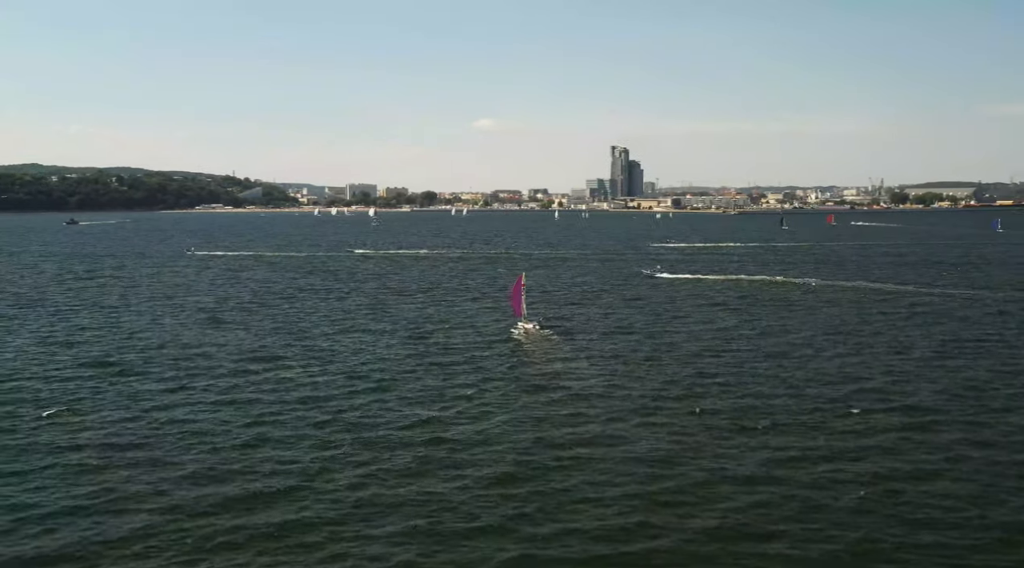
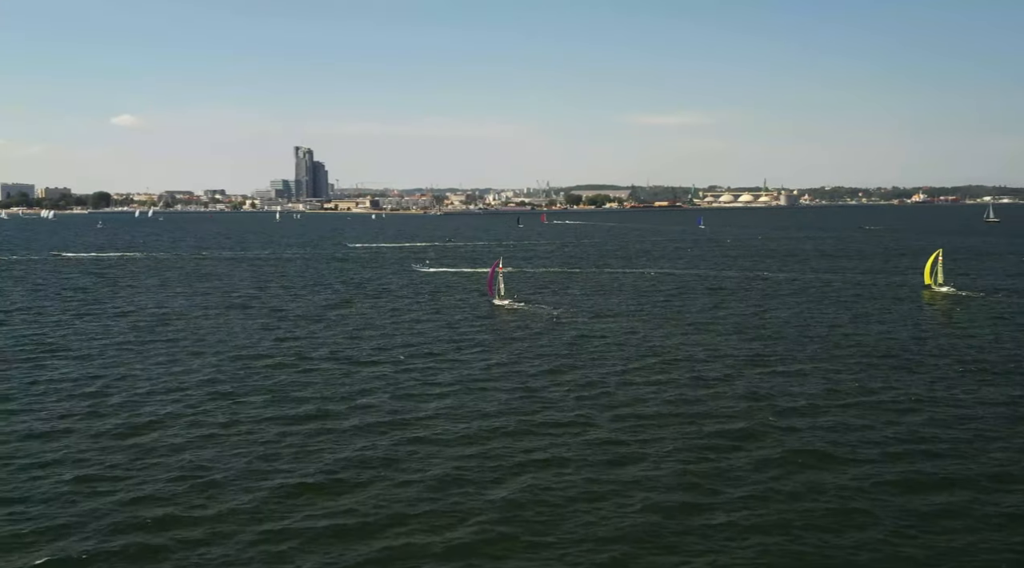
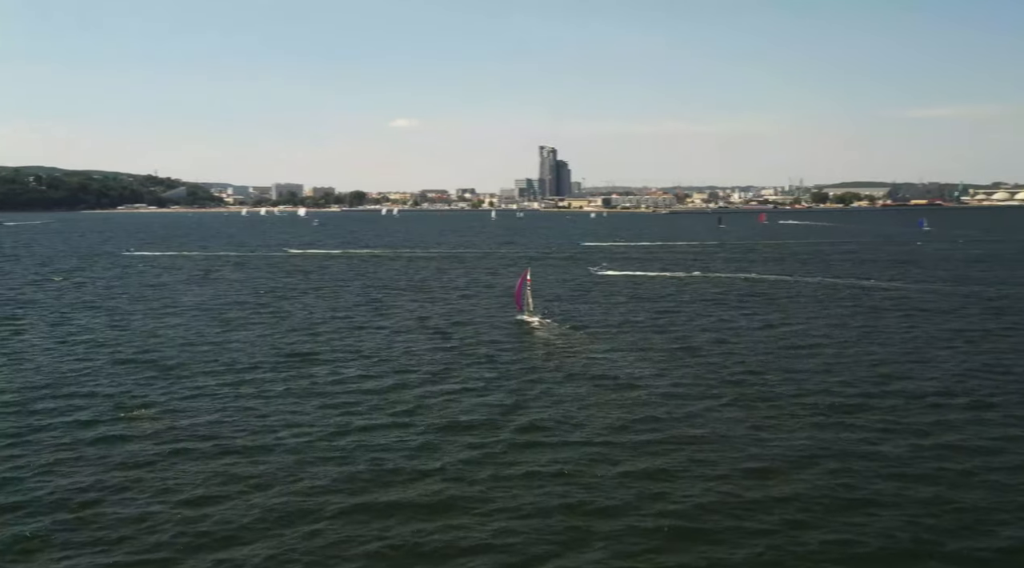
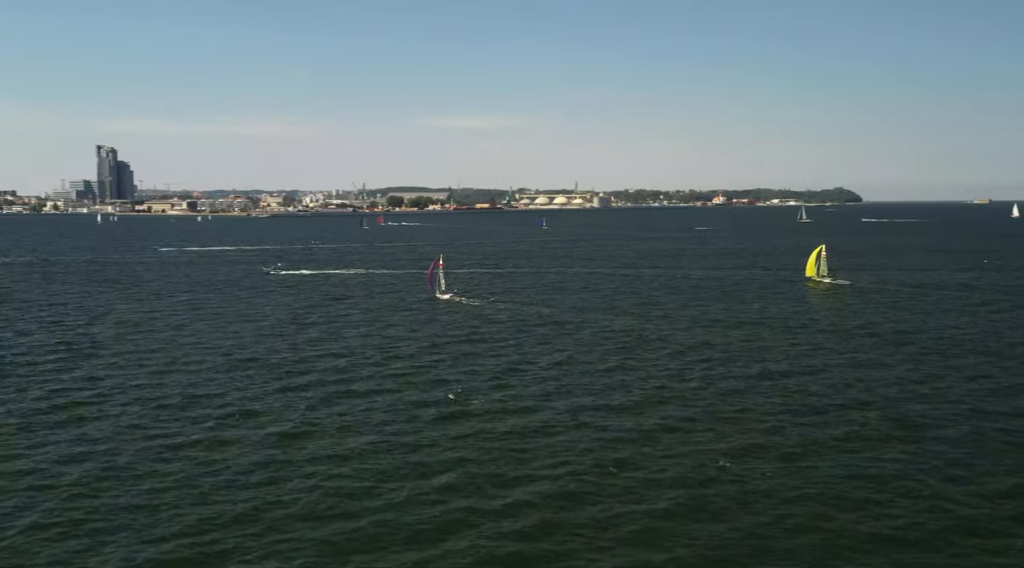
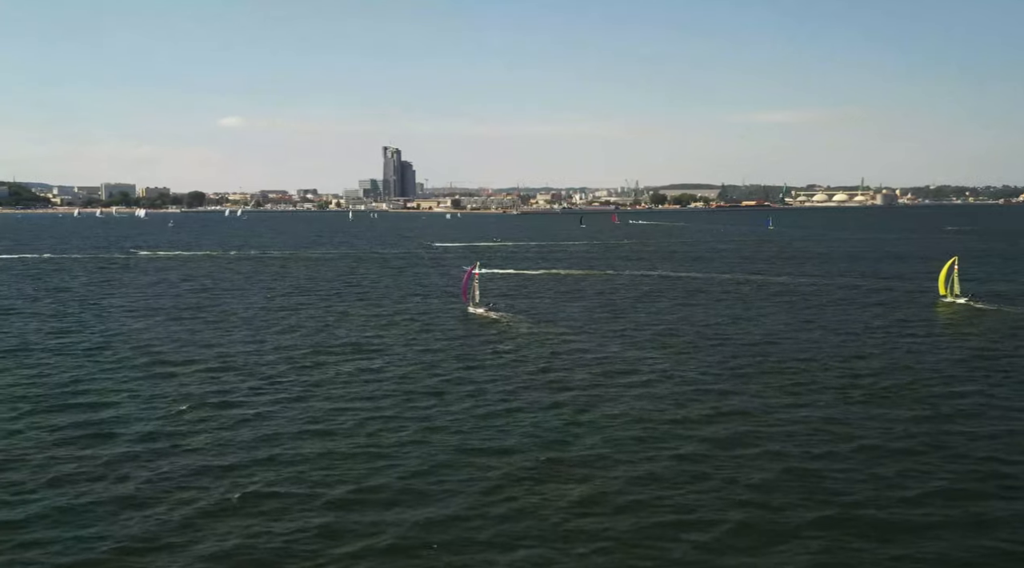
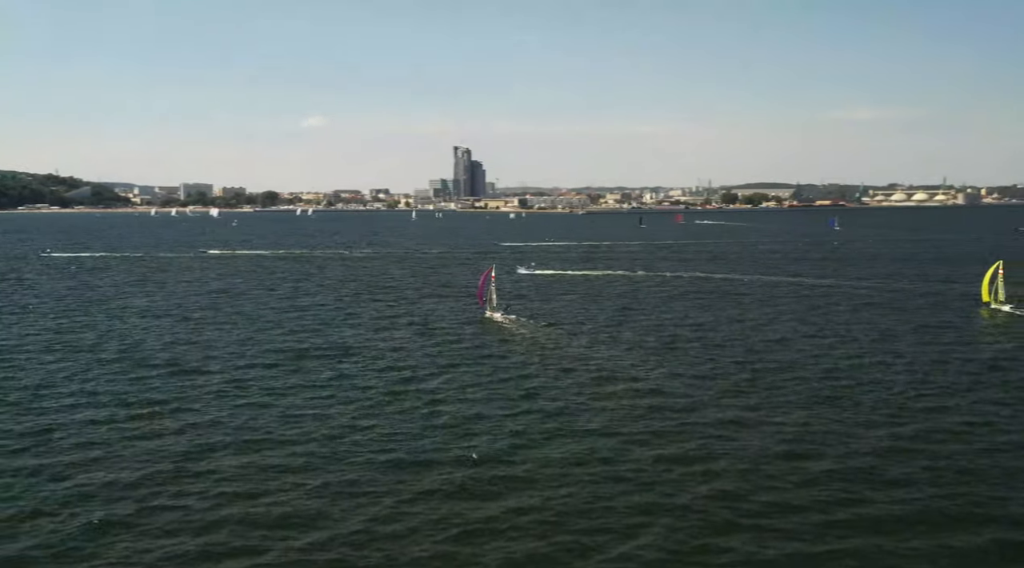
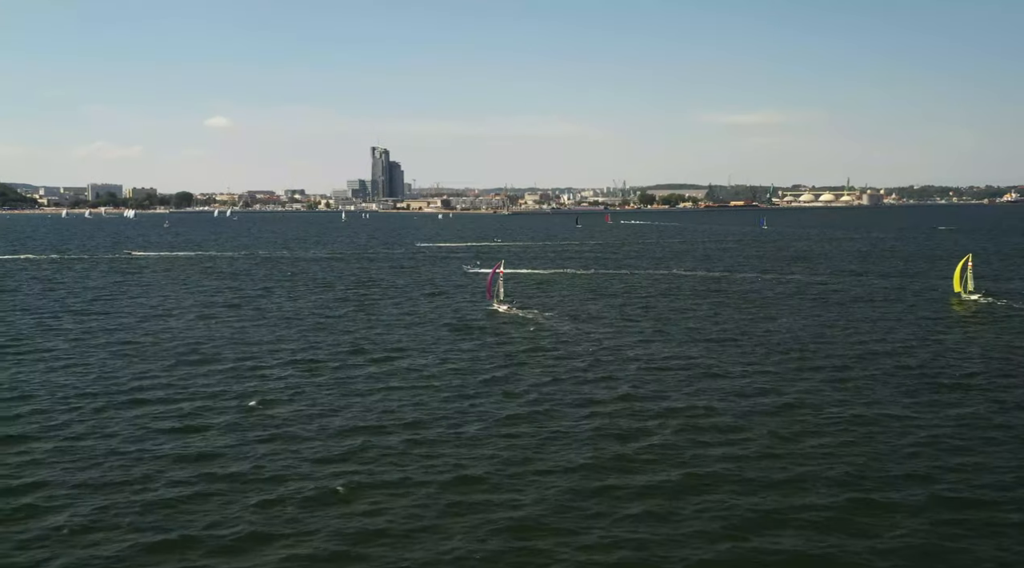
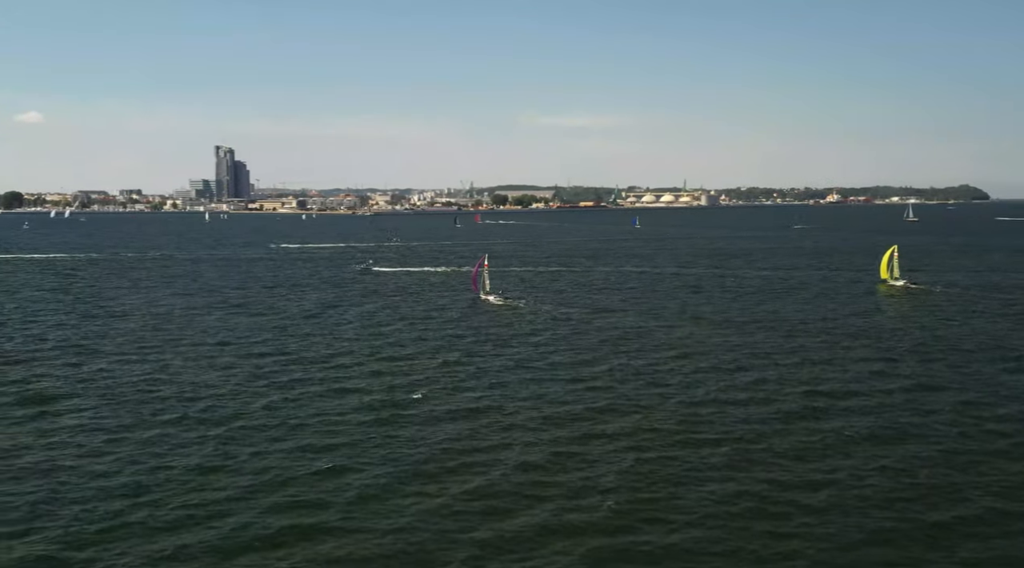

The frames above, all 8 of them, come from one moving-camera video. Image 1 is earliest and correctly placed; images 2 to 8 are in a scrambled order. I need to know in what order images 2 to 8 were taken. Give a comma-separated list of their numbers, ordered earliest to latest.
3, 6, 5, 7, 2, 8, 4
